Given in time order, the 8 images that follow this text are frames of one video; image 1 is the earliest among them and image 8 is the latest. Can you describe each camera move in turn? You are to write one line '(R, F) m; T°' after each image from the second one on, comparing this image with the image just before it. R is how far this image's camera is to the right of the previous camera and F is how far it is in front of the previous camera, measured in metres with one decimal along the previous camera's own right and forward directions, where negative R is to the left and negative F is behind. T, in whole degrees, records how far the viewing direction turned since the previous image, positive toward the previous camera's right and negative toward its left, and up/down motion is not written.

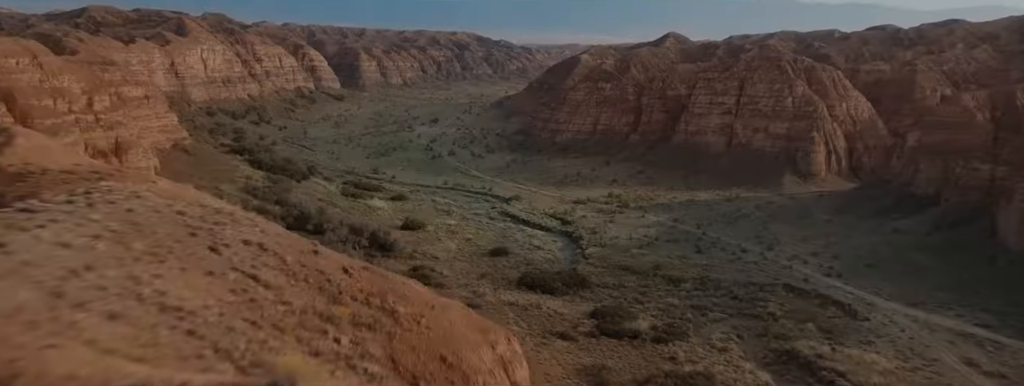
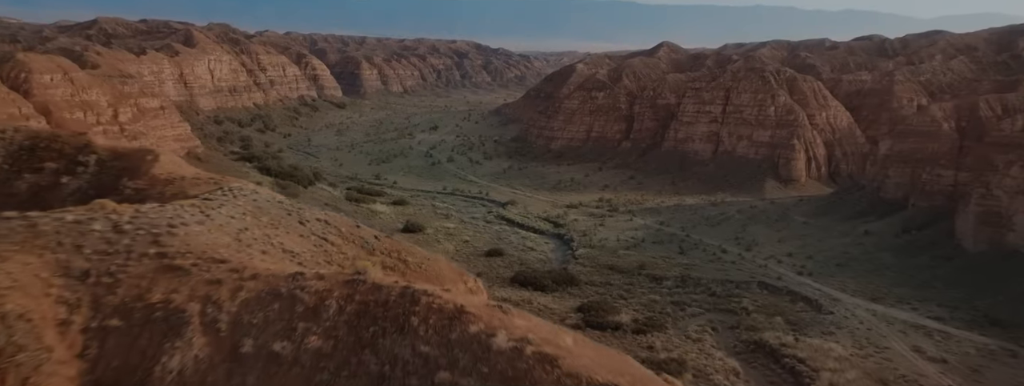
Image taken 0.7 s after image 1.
(+0.2, -1.4) m; 0°
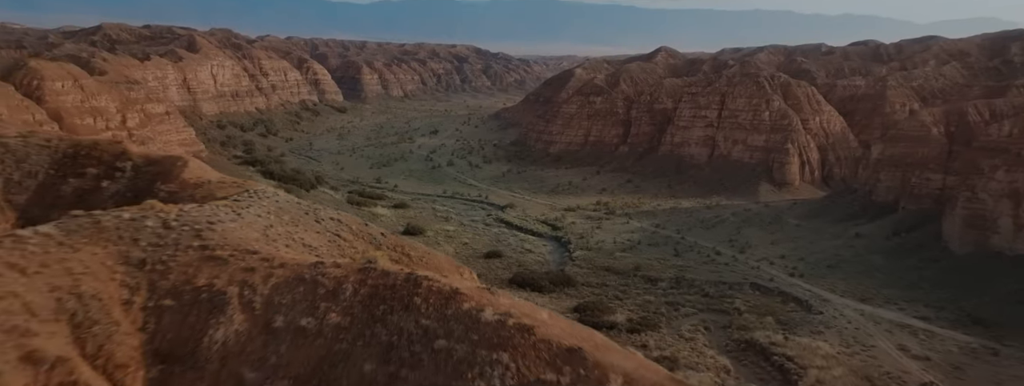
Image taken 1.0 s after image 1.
(+0.1, -0.5) m; 0°
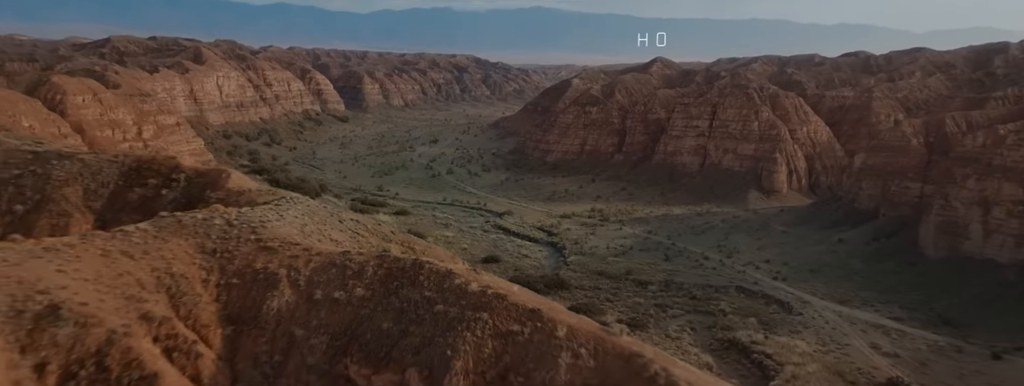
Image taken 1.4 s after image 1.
(+0.1, -1.0) m; 0°
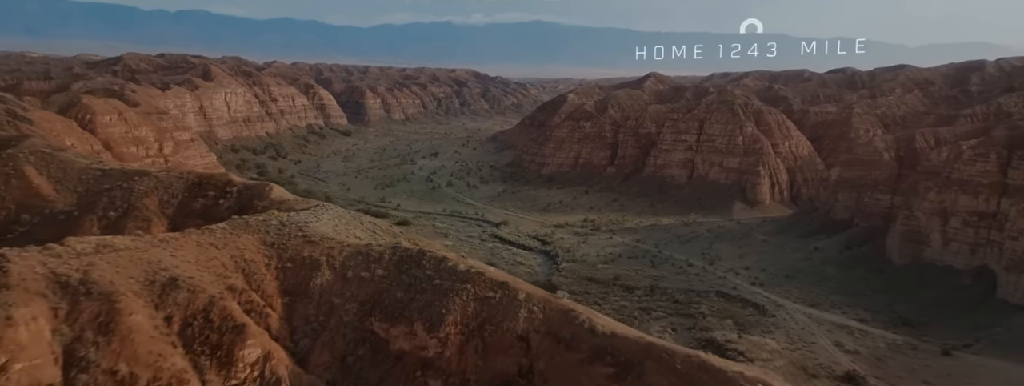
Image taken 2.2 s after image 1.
(+0.2, -1.5) m; 0°
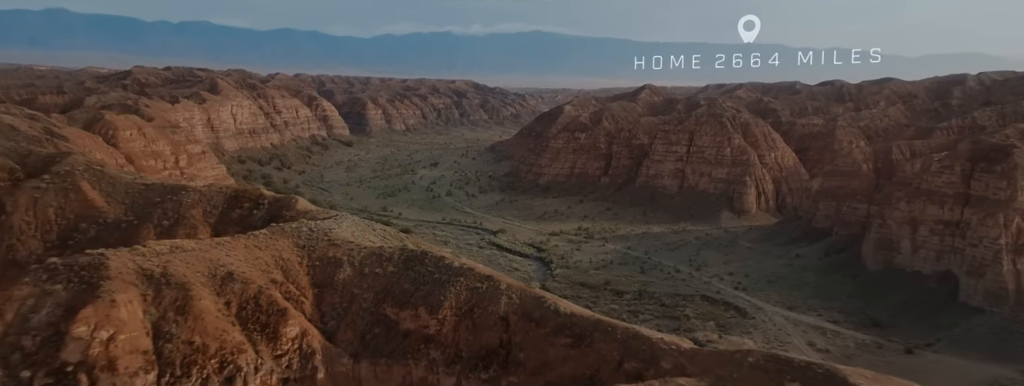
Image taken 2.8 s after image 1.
(+0.2, -1.3) m; 0°
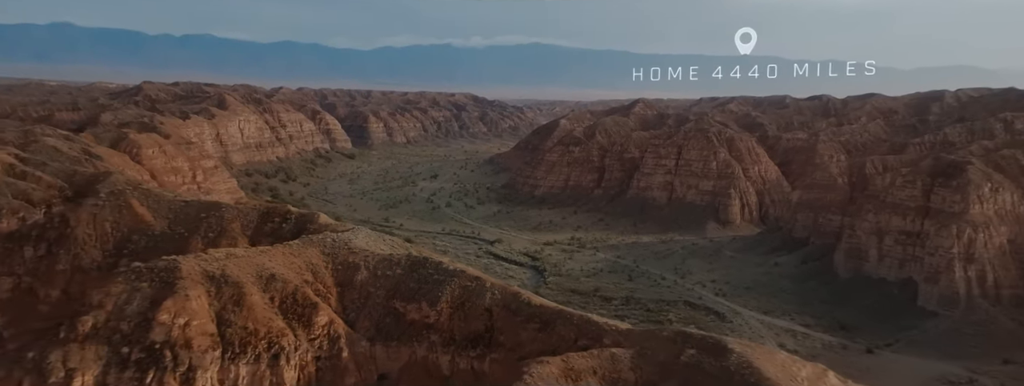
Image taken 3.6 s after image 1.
(+0.2, -1.6) m; 0°
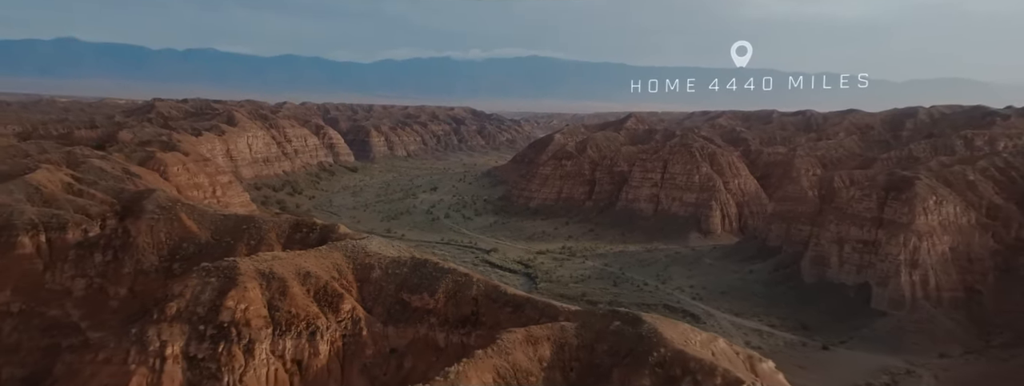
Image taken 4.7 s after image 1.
(+0.3, -2.2) m; 0°
